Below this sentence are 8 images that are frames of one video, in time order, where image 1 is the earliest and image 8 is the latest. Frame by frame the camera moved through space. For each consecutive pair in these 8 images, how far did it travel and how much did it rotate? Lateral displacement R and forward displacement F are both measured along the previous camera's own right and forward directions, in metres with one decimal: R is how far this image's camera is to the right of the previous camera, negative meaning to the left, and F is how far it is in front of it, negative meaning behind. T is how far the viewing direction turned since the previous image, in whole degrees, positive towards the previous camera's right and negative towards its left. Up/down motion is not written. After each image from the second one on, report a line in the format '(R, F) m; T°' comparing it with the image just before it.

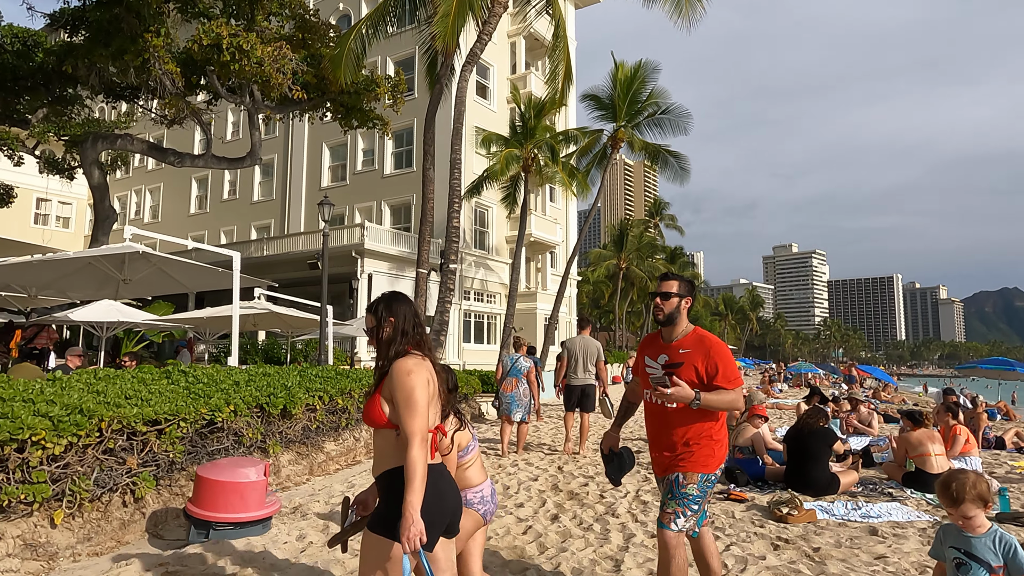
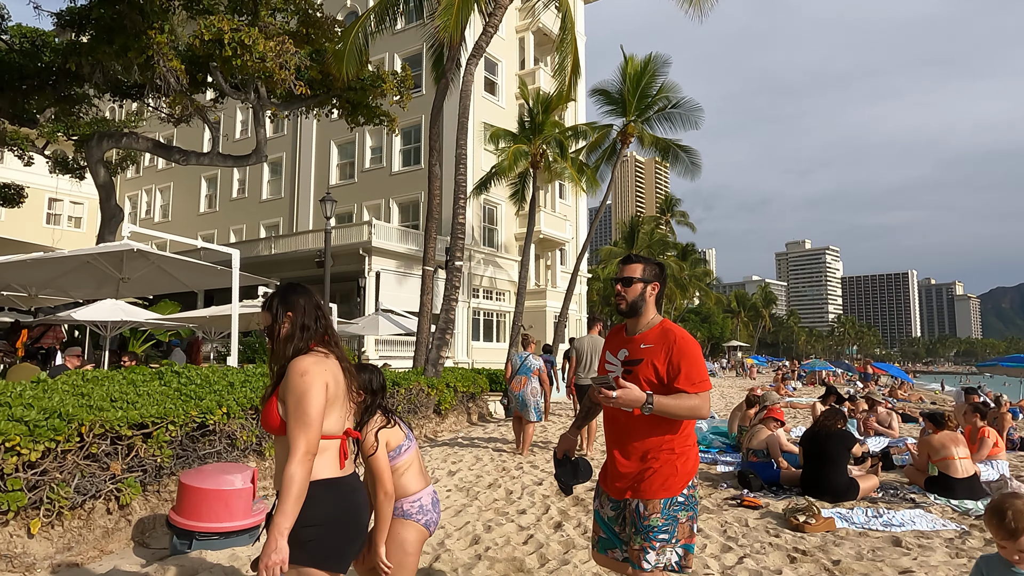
(+0.1, +0.2) m; -1°
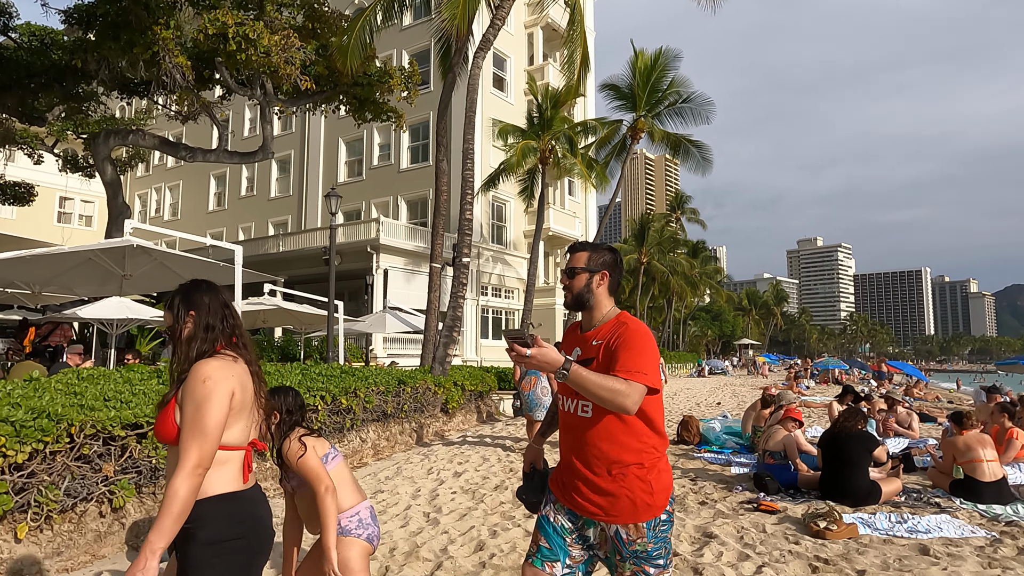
(0.0, +0.2) m; -1°
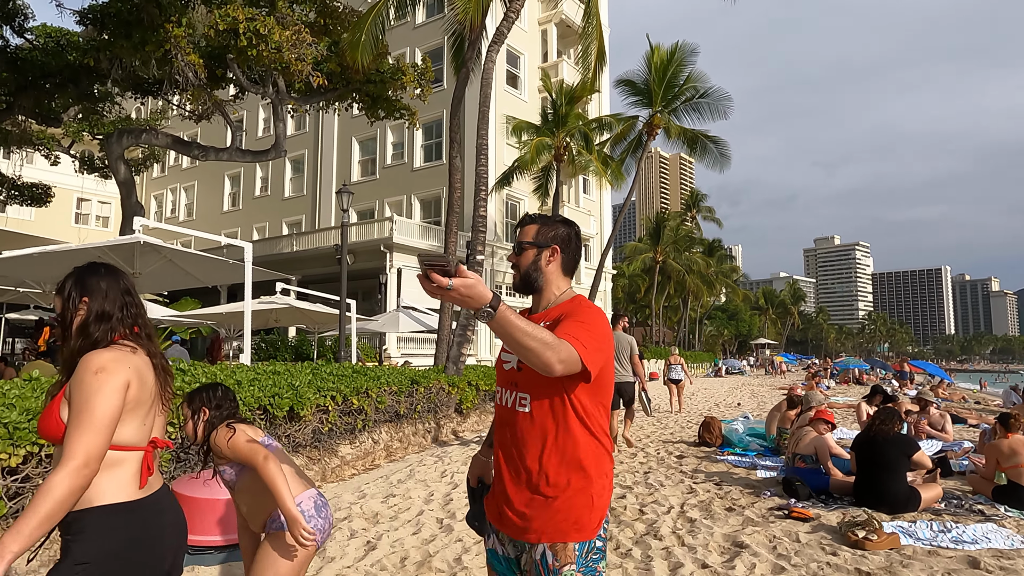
(0.0, +0.2) m; -1°
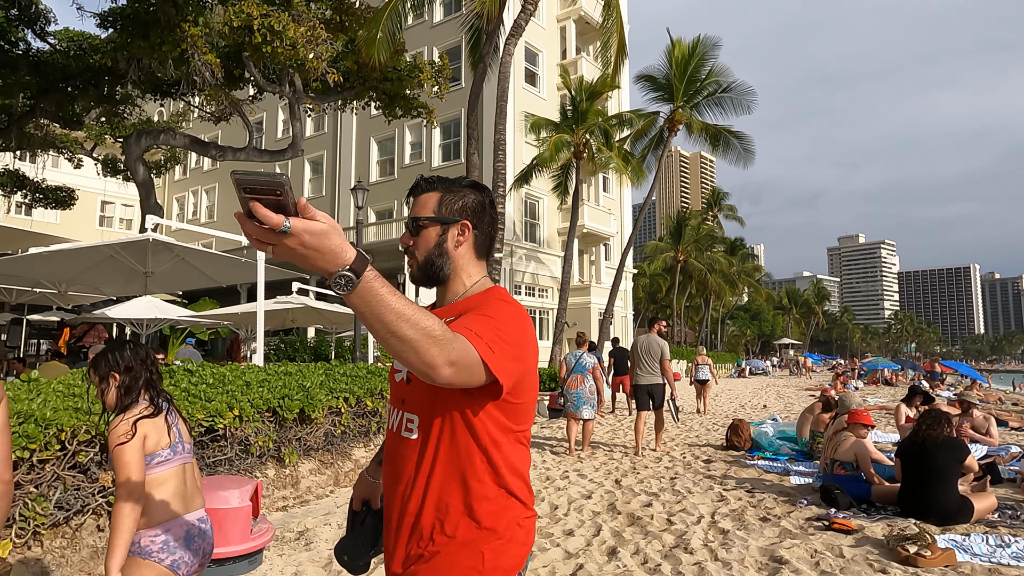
(0.0, +0.3) m; -2°
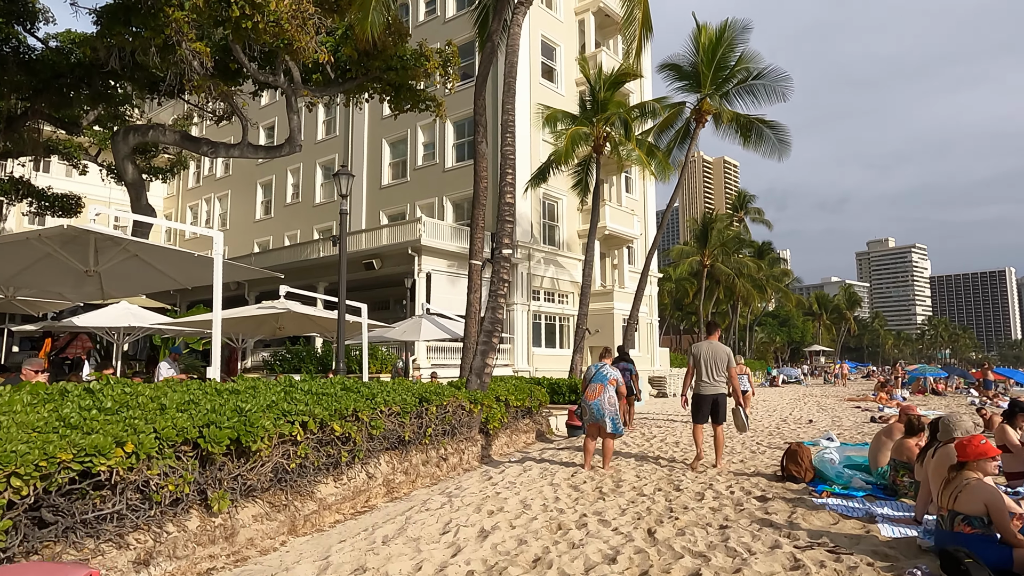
(+0.2, +1.3) m; -2°
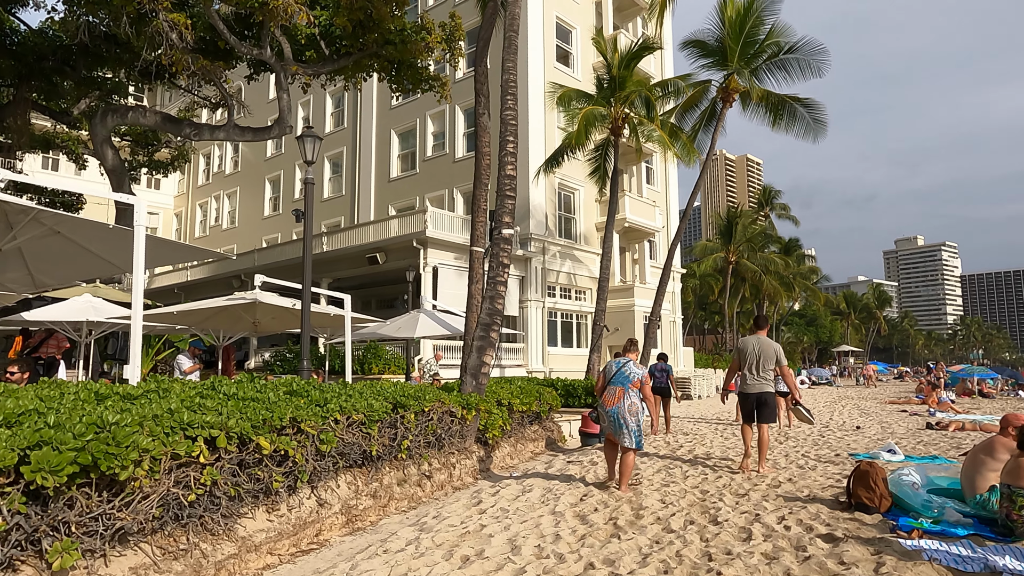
(+0.2, +1.3) m; -2°
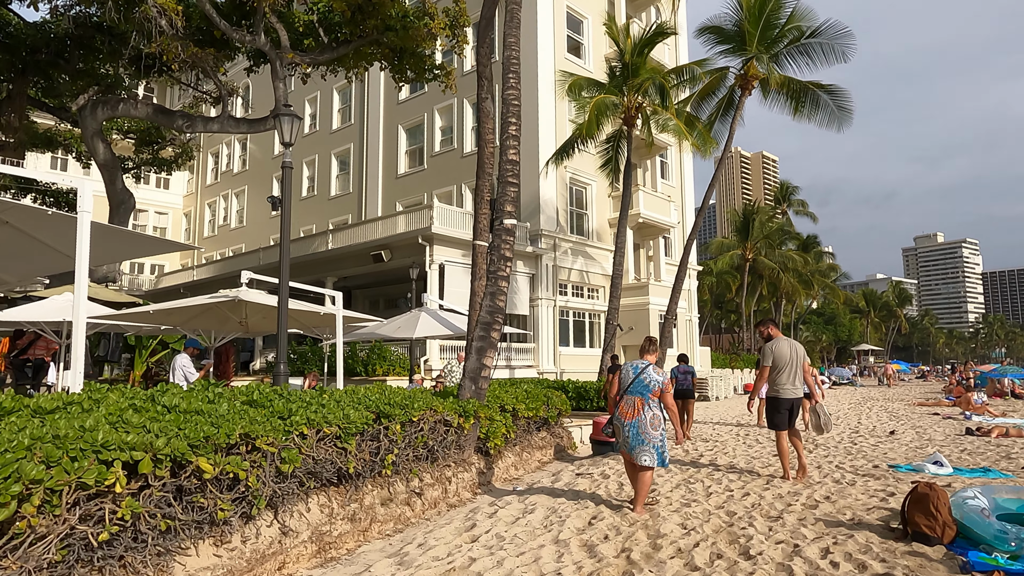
(+0.1, +0.7) m; -1°
